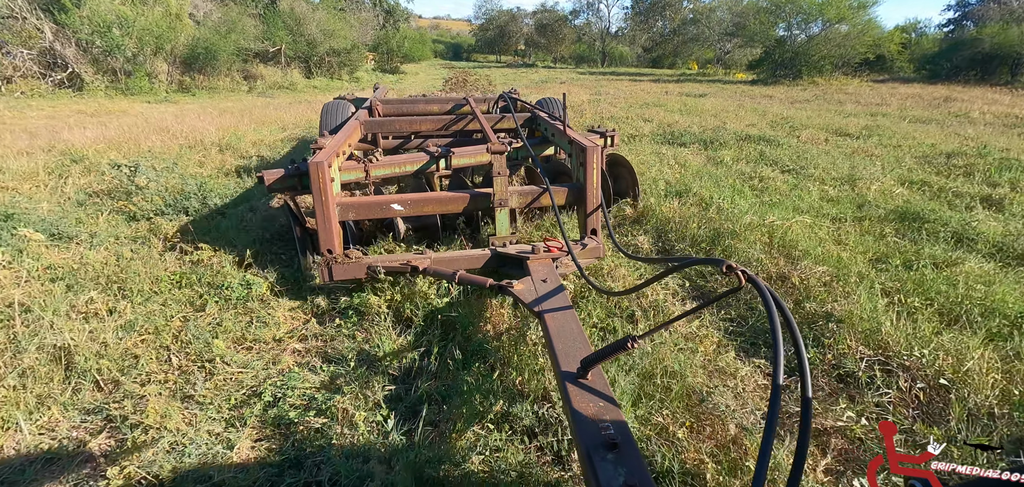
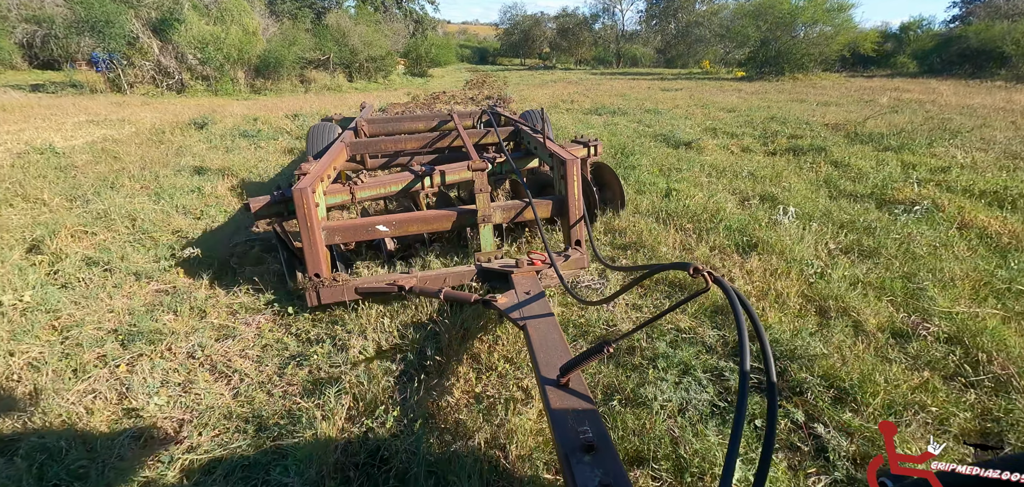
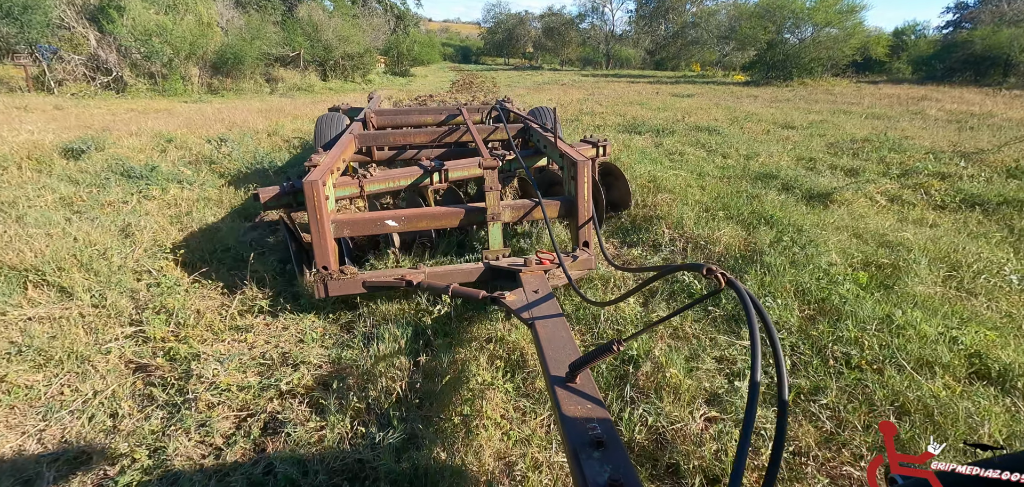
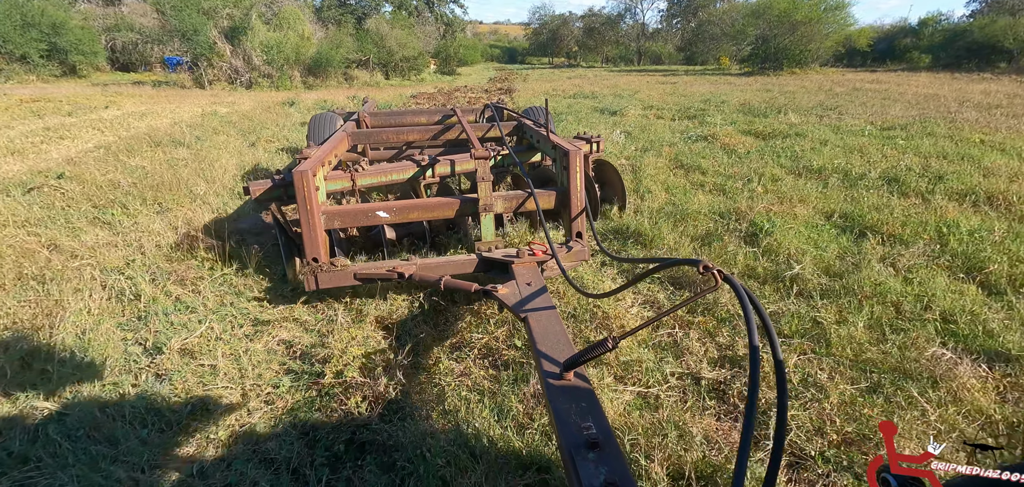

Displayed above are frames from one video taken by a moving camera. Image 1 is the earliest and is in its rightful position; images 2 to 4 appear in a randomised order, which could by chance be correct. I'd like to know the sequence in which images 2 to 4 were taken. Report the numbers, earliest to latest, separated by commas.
3, 2, 4
